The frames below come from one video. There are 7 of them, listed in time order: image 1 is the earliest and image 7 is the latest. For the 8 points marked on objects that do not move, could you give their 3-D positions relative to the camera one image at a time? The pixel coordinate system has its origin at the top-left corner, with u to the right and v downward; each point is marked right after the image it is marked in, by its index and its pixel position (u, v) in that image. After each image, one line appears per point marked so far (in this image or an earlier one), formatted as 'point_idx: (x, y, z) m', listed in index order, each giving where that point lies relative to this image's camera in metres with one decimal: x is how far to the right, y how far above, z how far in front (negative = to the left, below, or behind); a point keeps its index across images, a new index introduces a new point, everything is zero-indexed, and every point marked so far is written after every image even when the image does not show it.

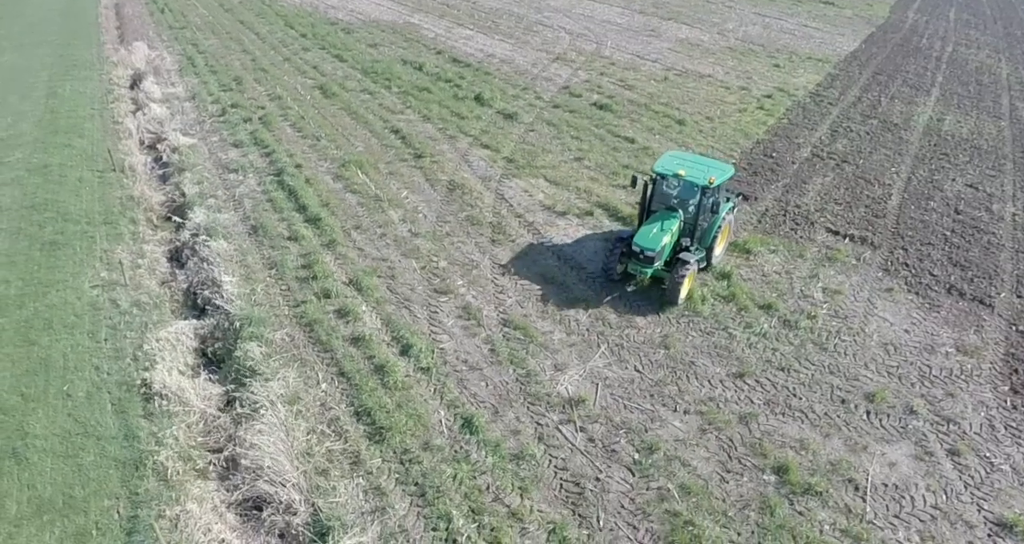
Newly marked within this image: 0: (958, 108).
0: (+11.3, +4.1, +15.8) m
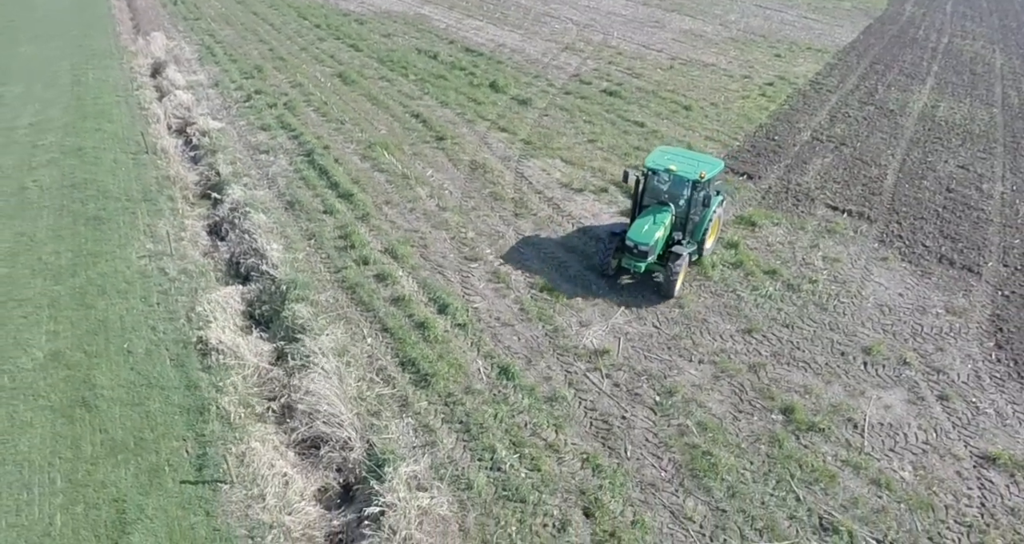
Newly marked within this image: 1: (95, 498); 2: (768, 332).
0: (+11.7, +4.7, +16.6) m
1: (-5.2, -2.8, +7.9) m
2: (+3.9, -0.9, +9.7) m
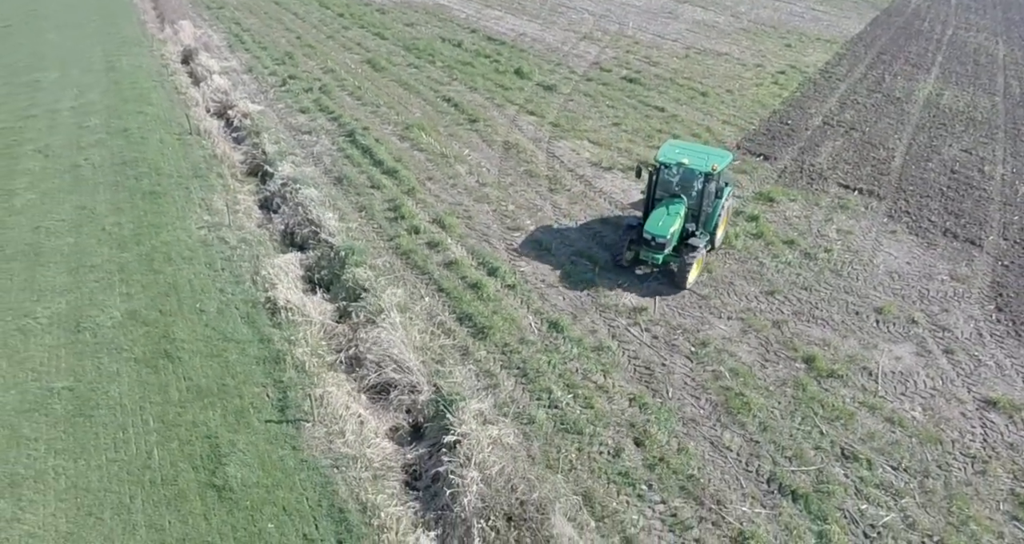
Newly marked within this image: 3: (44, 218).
0: (+12.4, +5.2, +17.6) m
1: (-4.5, -2.3, +8.8) m
2: (+4.7, -0.4, +10.6) m
3: (-10.4, +1.2, +14.0) m
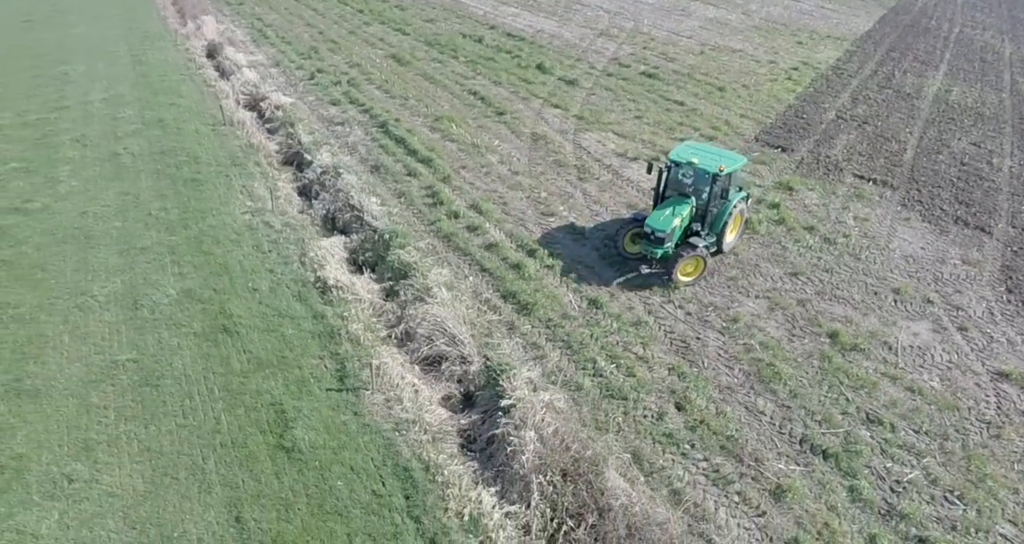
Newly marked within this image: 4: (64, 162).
0: (+13.0, +5.5, +18.2) m
1: (-3.8, -1.9, +9.3) m
2: (+5.3, -0.1, +11.3) m
3: (-9.7, +1.6, +14.6) m
4: (-11.6, +2.9, +16.4) m
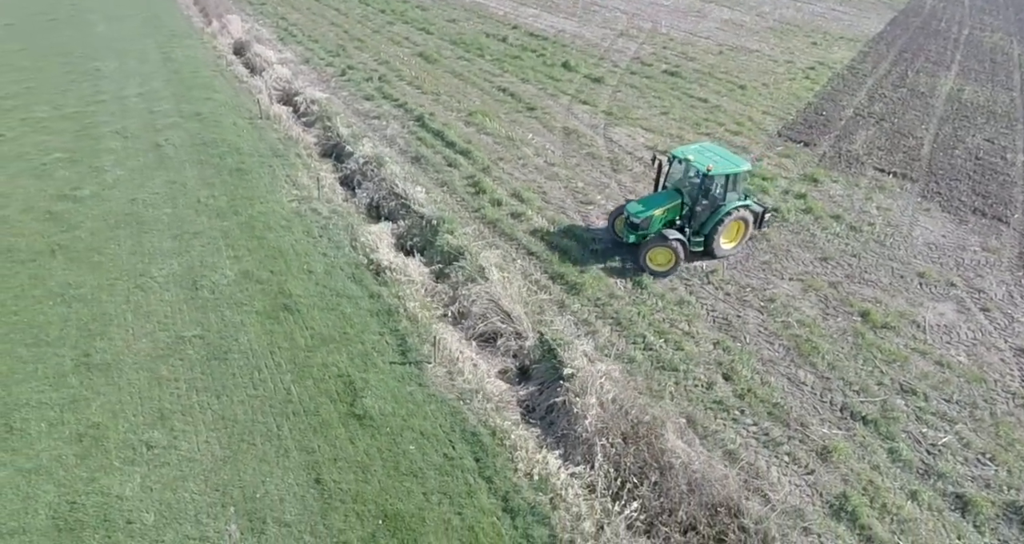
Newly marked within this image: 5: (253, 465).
0: (+13.8, +5.7, +18.9) m
1: (-3.0, -1.6, +9.9) m
2: (+6.2, +0.2, +11.9) m
3: (-8.9, +1.9, +15.1) m
4: (-10.8, +3.2, +17.0) m
5: (-3.6, -2.7, +8.7) m
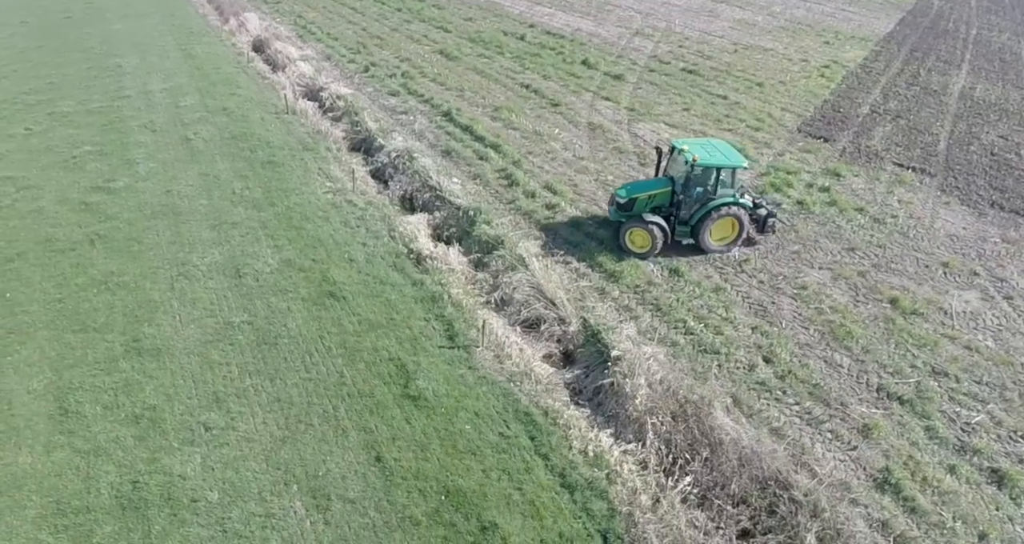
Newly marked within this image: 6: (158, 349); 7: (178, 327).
0: (+14.5, +5.9, +19.4) m
1: (-2.3, -1.4, +10.2) m
2: (+6.9, +0.4, +12.3) m
3: (-8.2, +2.1, +15.4) m
4: (-10.2, +3.4, +17.2) m
5: (-2.8, -2.4, +9.0) m
6: (-6.1, -1.3, +10.9) m
7: (-6.0, -1.0, +11.3) m
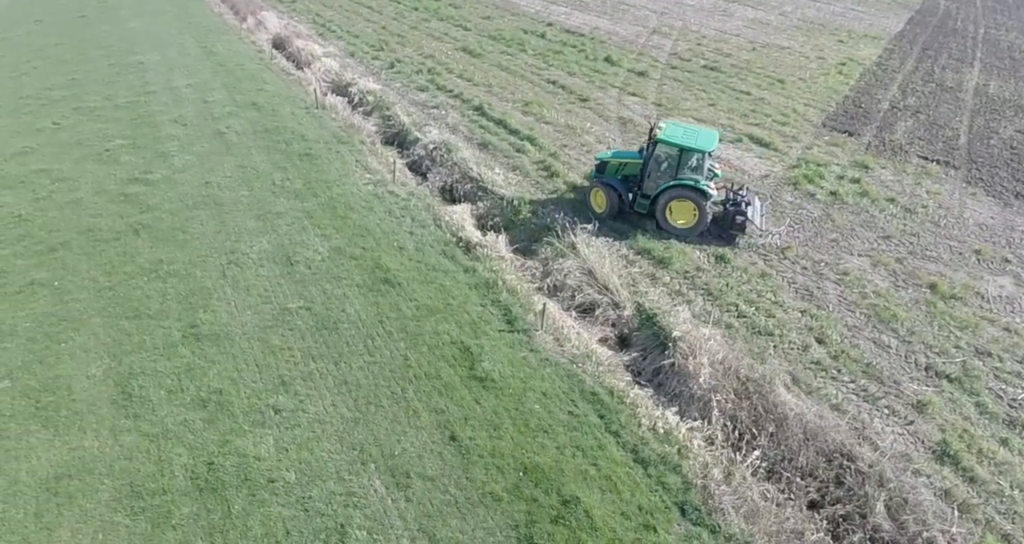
0: (+15.2, +6.1, +19.9) m
1: (-1.3, -1.2, +10.4) m
2: (+7.8, +0.7, +12.7) m
3: (-7.4, +2.3, +15.5) m
4: (-9.3, +3.6, +17.3) m
5: (-1.9, -2.2, +9.2) m
6: (-5.1, -1.1, +11.0) m
7: (-5.0, -0.8, +11.5) m
